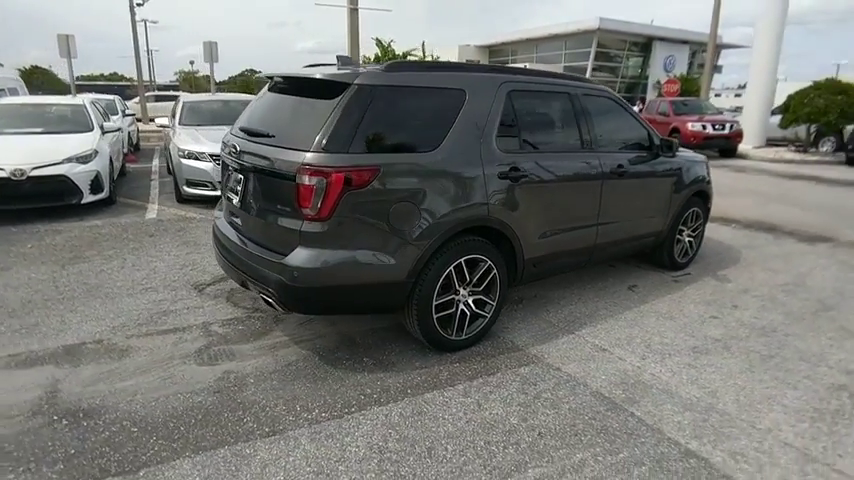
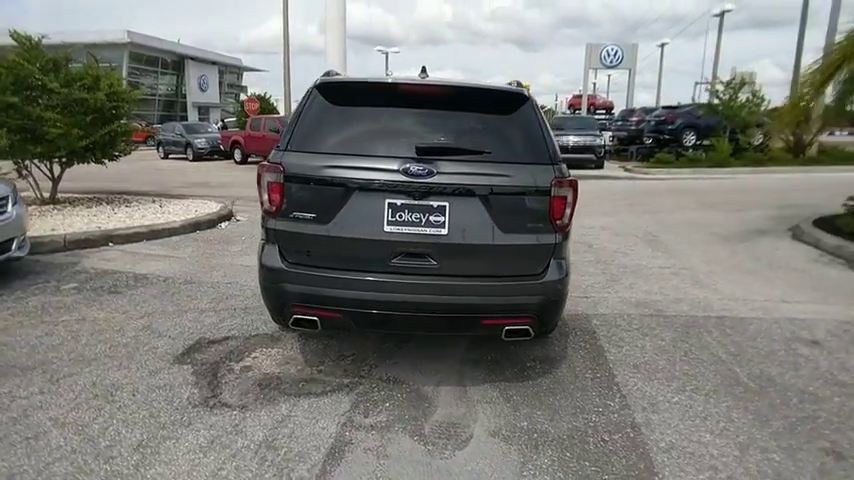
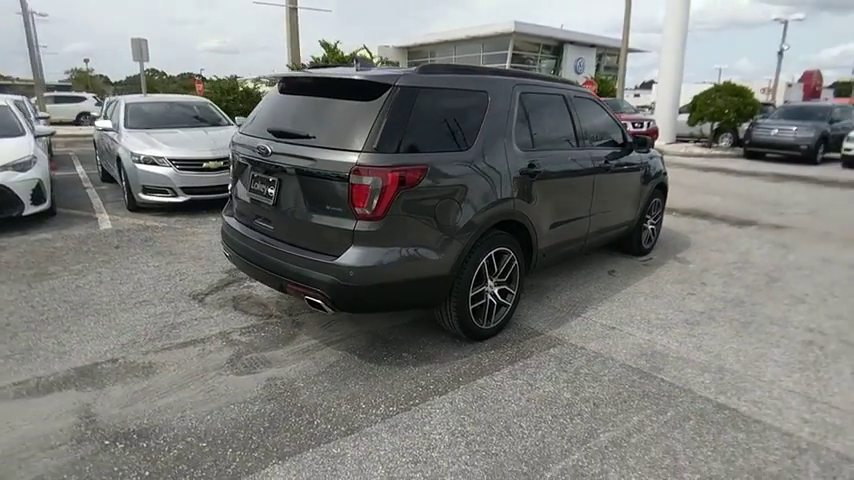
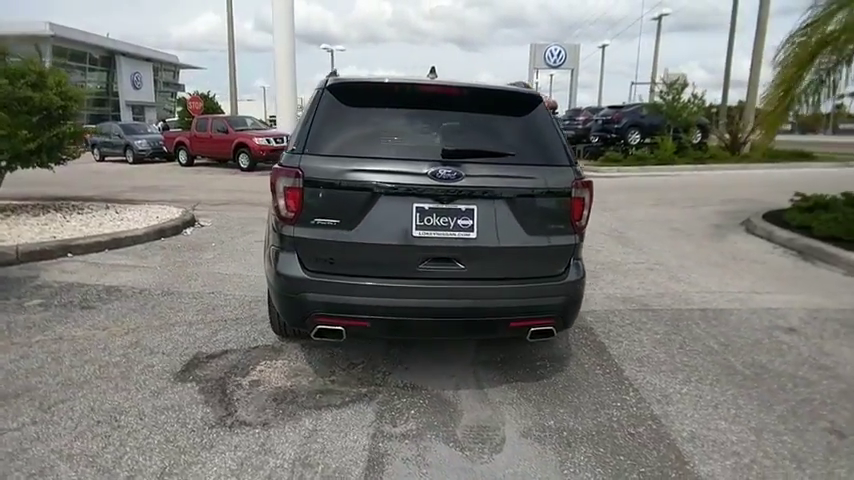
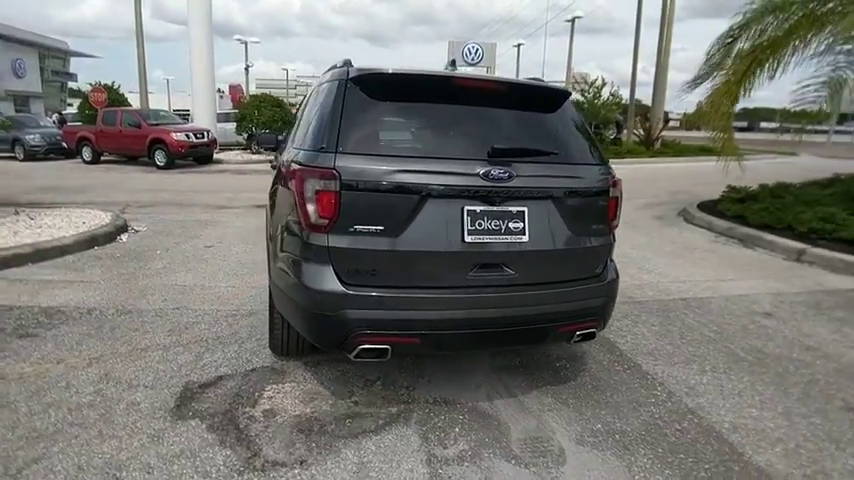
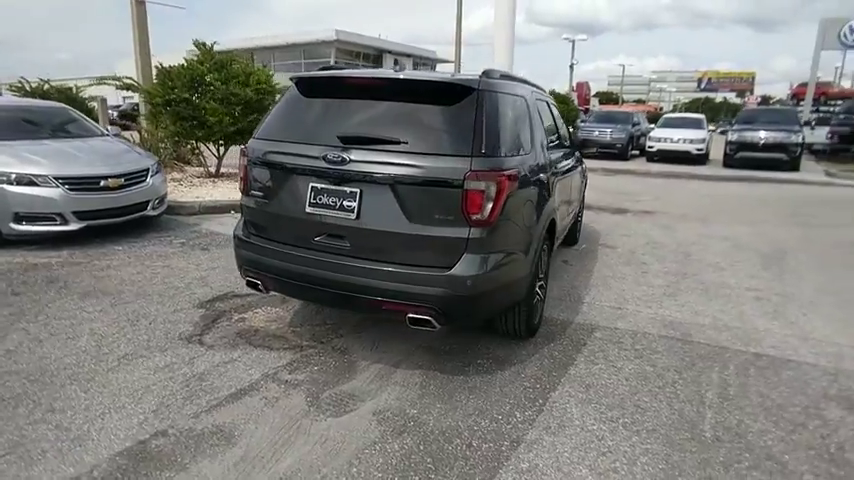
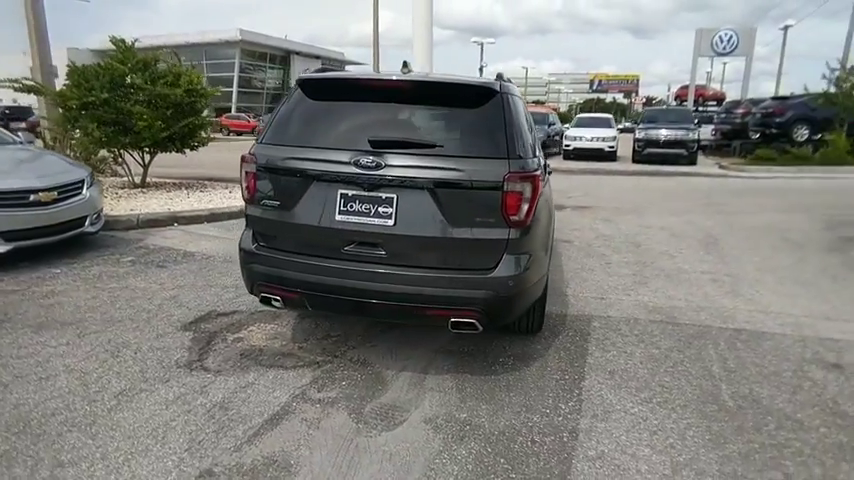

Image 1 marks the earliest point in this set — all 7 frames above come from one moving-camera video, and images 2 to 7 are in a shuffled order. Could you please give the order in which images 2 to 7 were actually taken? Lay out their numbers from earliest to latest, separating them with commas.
3, 6, 7, 2, 4, 5
